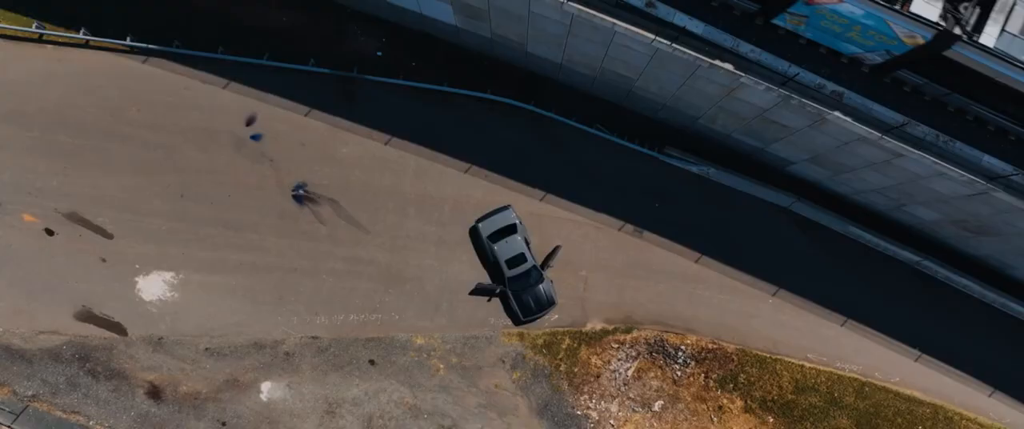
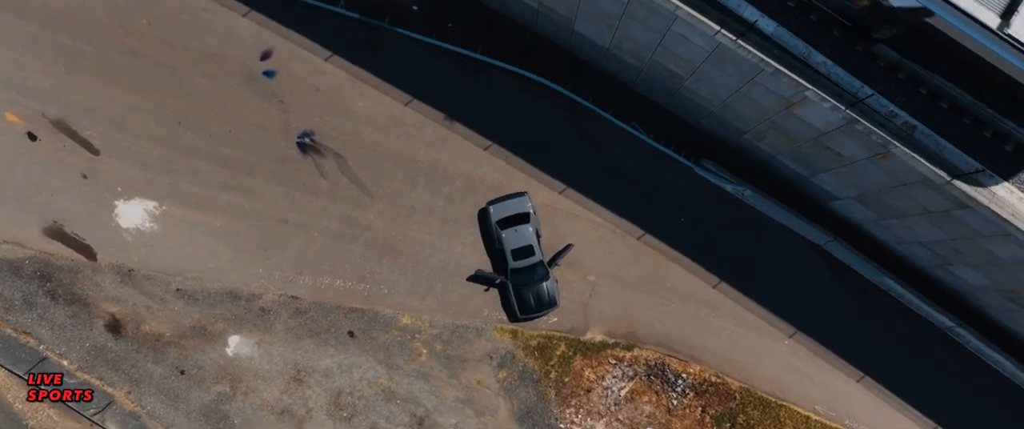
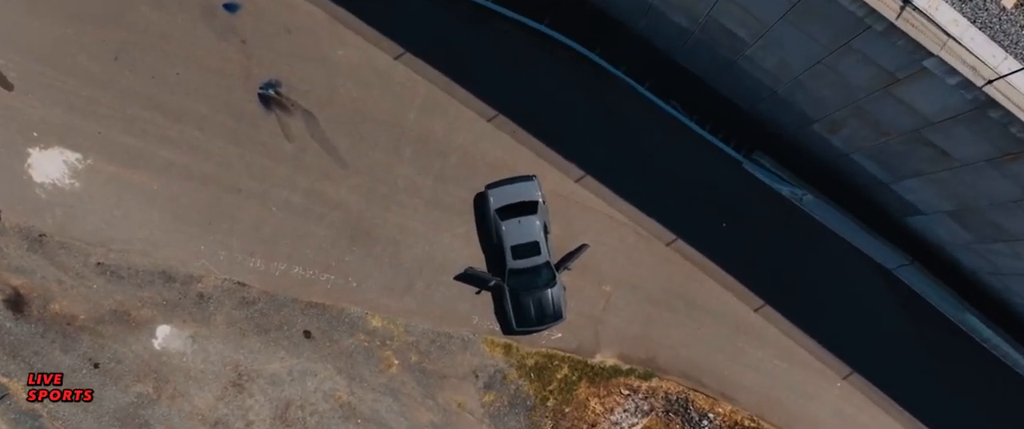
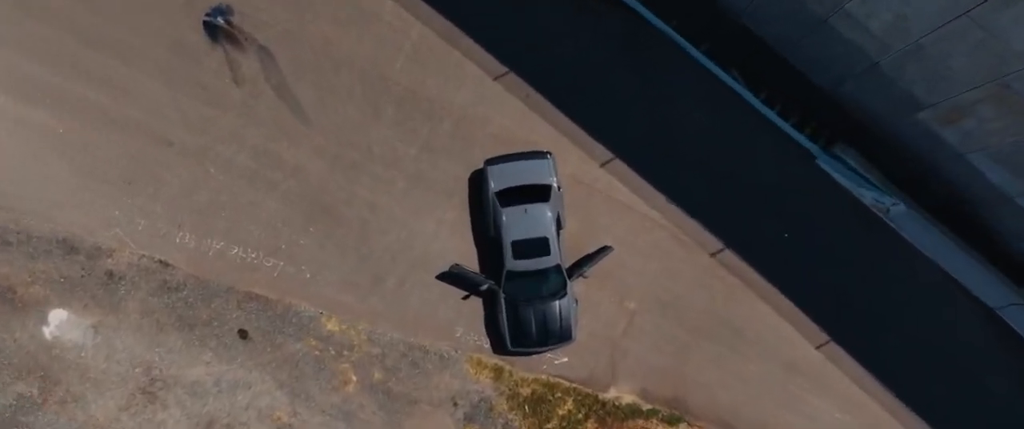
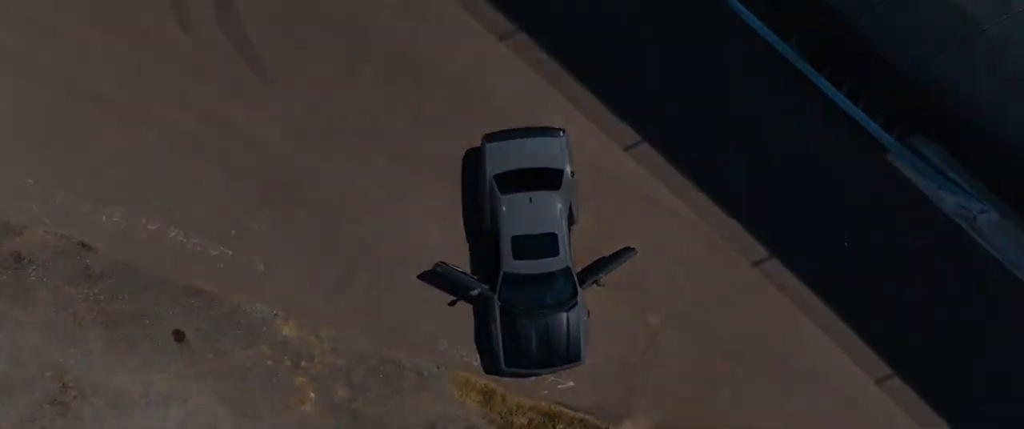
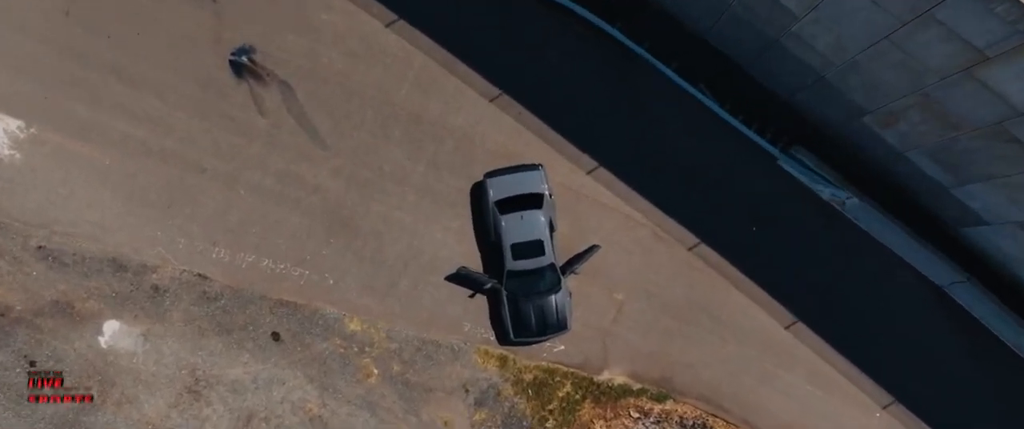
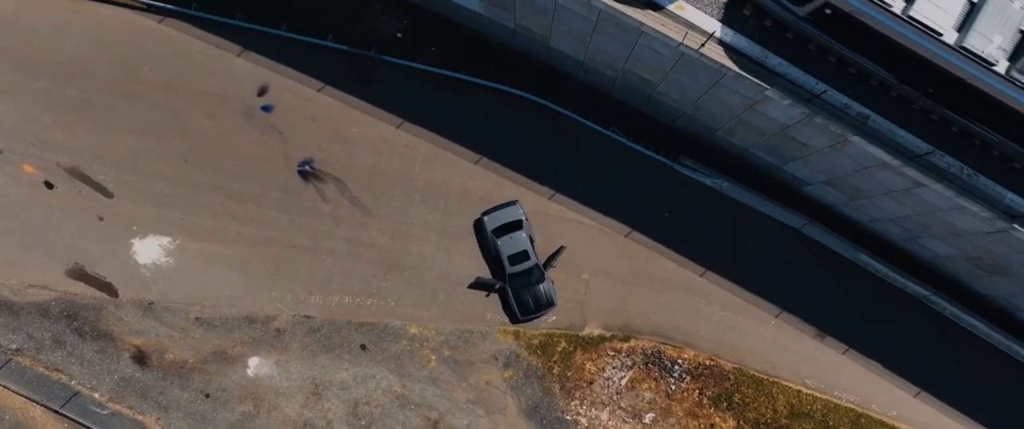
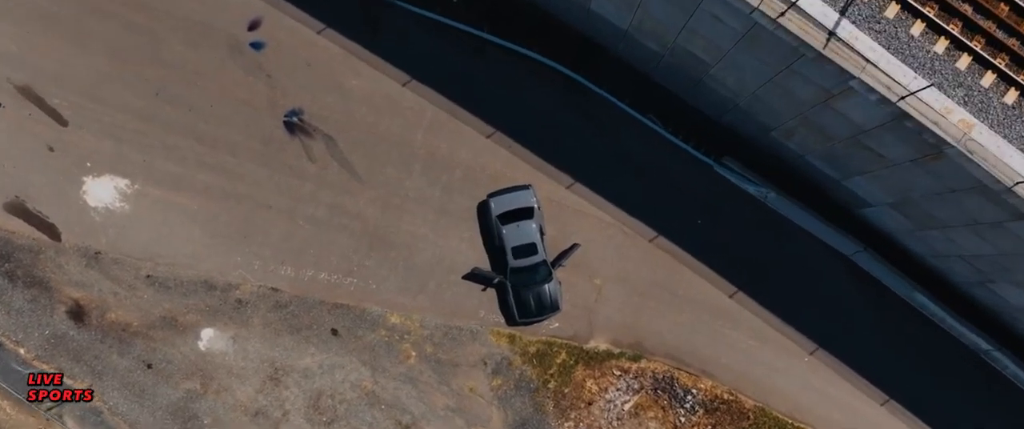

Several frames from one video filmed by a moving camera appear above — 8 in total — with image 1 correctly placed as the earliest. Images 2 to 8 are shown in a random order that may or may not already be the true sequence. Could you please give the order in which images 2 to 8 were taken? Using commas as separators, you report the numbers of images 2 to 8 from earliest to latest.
7, 2, 8, 3, 6, 4, 5
